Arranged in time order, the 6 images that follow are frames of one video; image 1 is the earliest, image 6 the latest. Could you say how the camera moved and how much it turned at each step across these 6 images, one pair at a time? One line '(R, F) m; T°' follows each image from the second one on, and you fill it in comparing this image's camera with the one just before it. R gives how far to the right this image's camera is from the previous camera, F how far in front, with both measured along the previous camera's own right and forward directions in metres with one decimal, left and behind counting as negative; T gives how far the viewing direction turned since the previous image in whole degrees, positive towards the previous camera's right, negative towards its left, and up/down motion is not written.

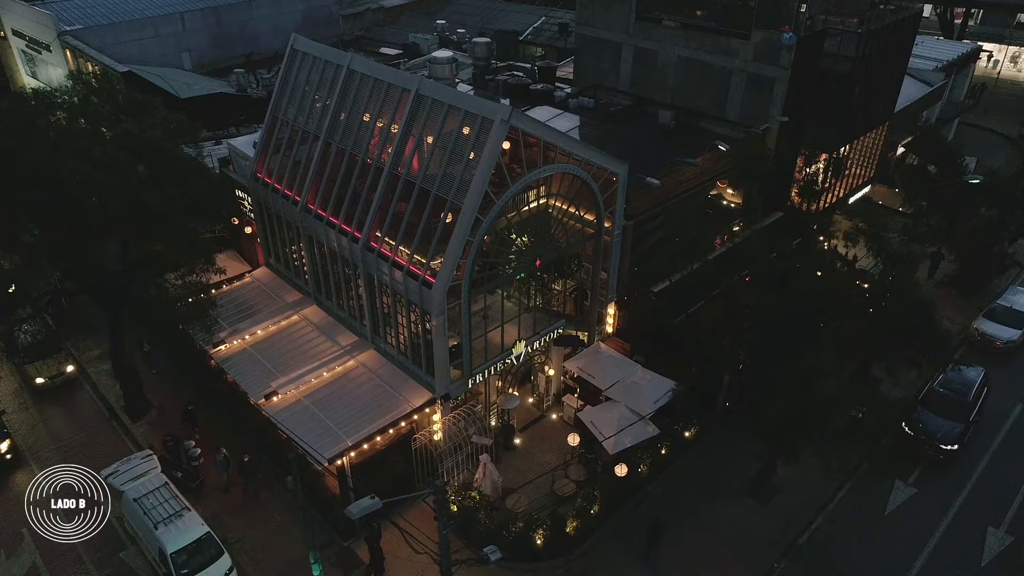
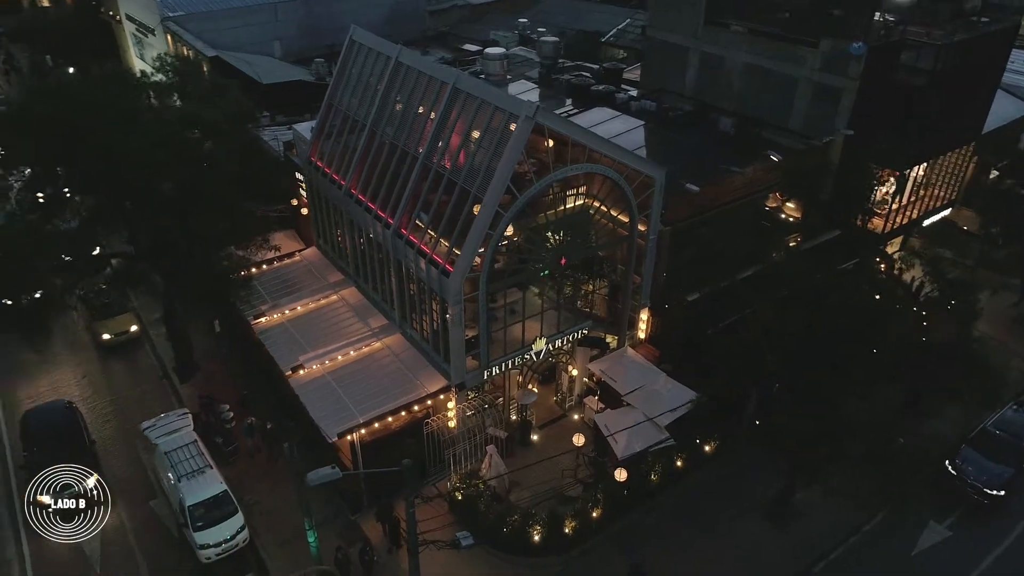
(+1.9, -0.1) m; -7°
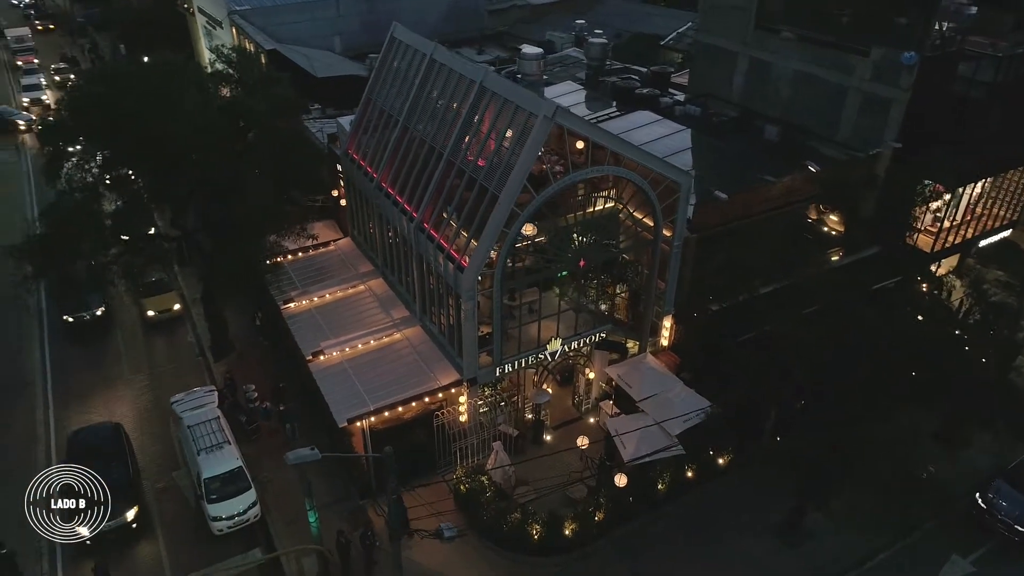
(+1.3, 0.0) m; -5°
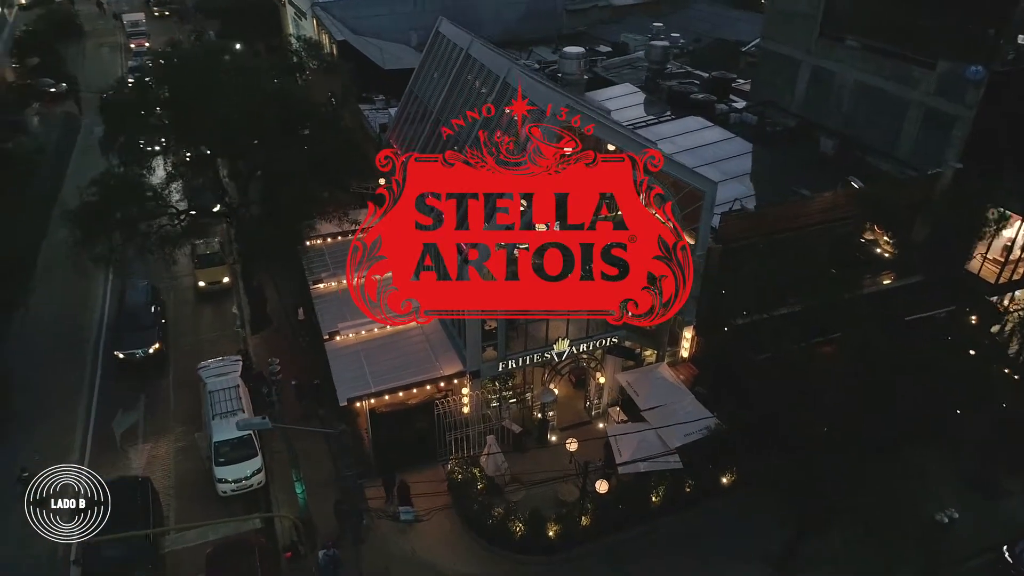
(+2.3, +0.1) m; -7°
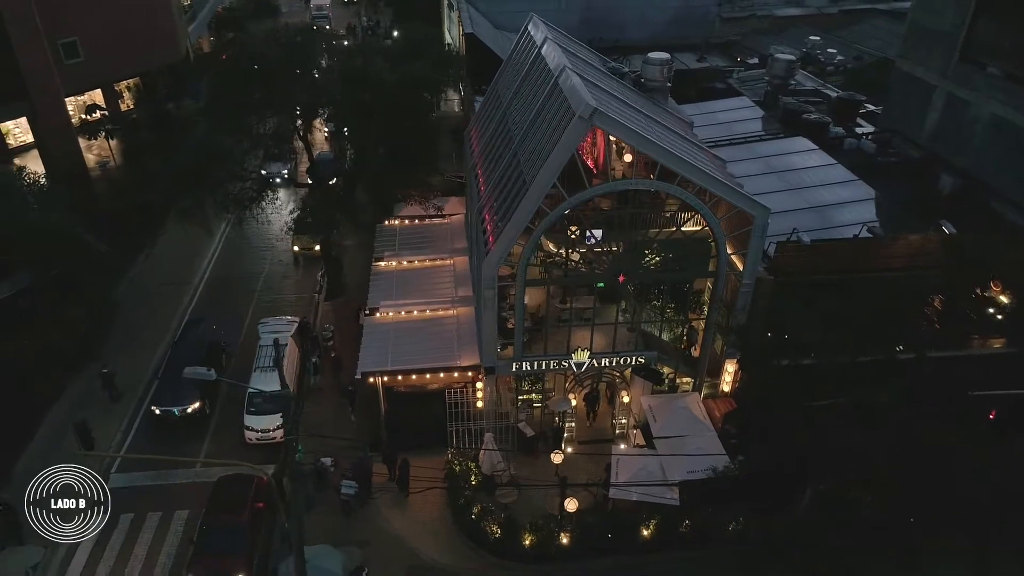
(+4.0, +0.7) m; -13°
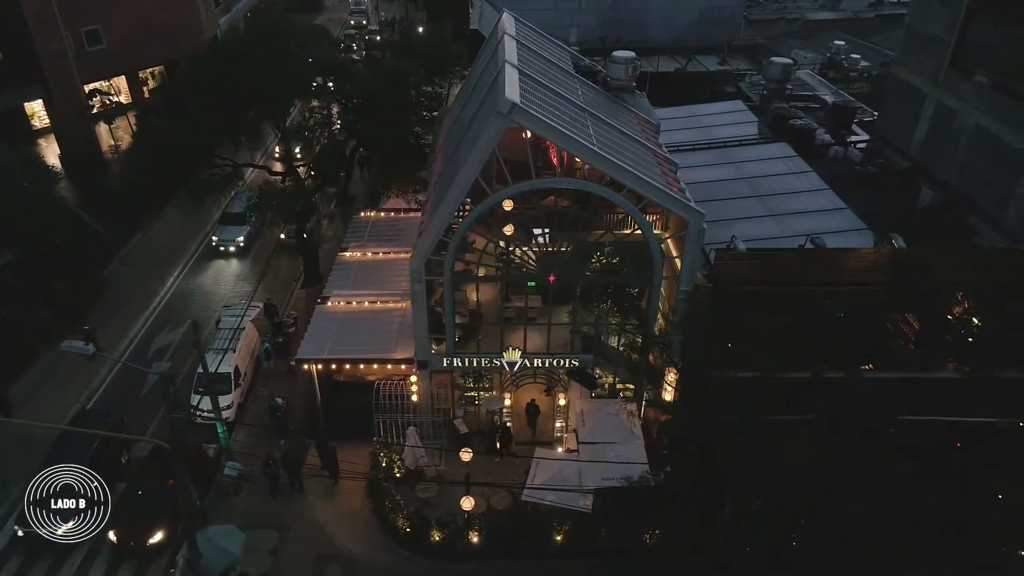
(+3.6, +0.3) m; -5°
